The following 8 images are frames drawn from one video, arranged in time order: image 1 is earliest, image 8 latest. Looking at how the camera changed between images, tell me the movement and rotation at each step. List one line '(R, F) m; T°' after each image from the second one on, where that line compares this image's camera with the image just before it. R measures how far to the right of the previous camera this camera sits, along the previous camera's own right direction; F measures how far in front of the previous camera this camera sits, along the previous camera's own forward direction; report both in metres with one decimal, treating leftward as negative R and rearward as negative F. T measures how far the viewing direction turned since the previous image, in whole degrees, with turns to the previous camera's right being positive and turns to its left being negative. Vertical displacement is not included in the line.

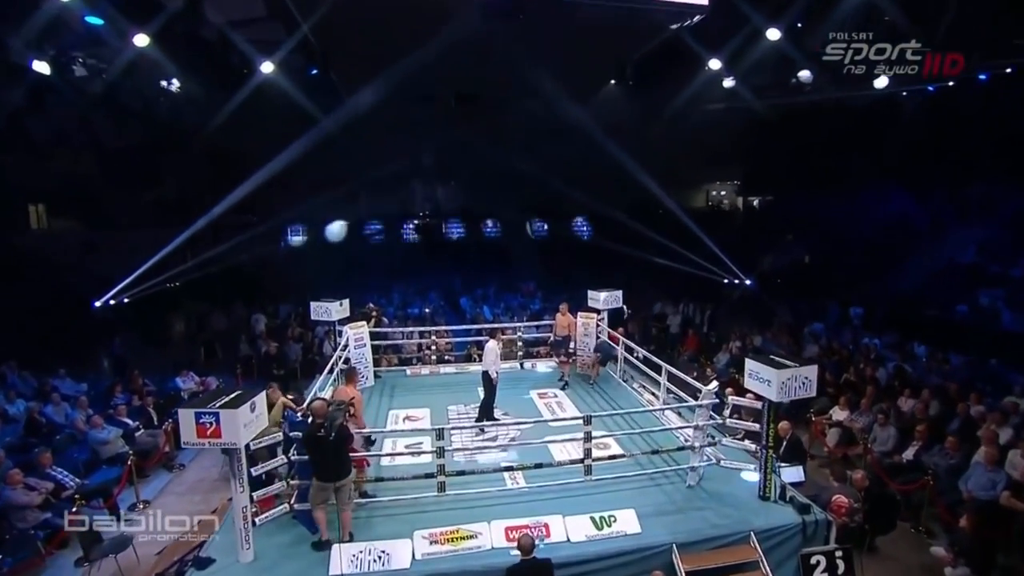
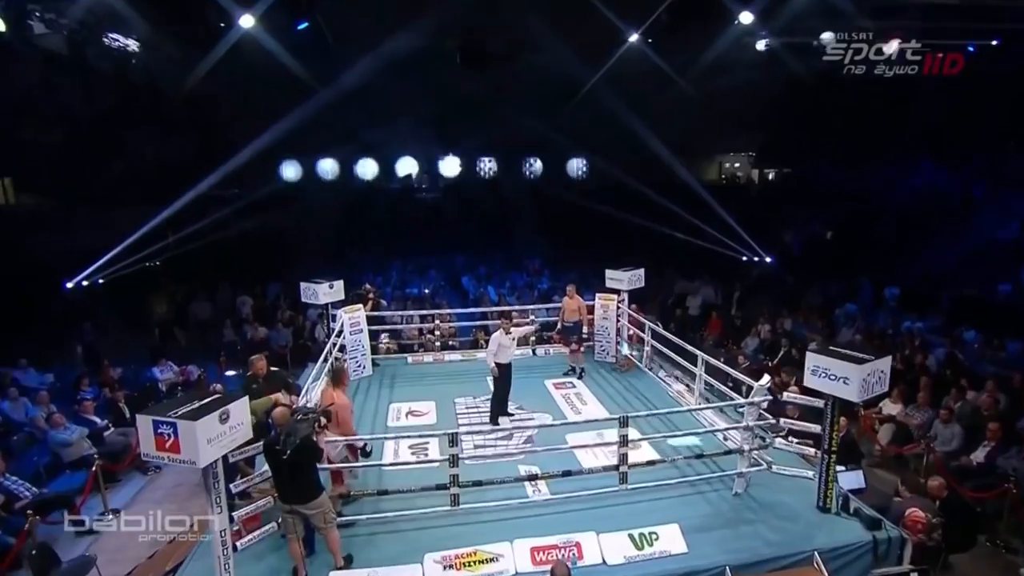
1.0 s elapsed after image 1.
(-0.3, +1.2) m; +1°
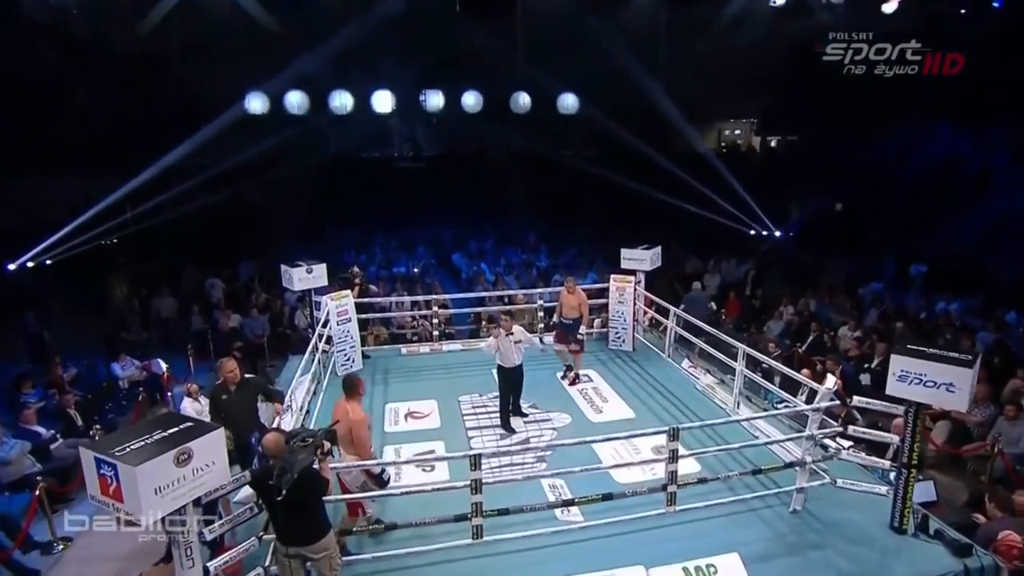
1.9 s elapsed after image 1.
(-0.5, +1.2) m; +2°
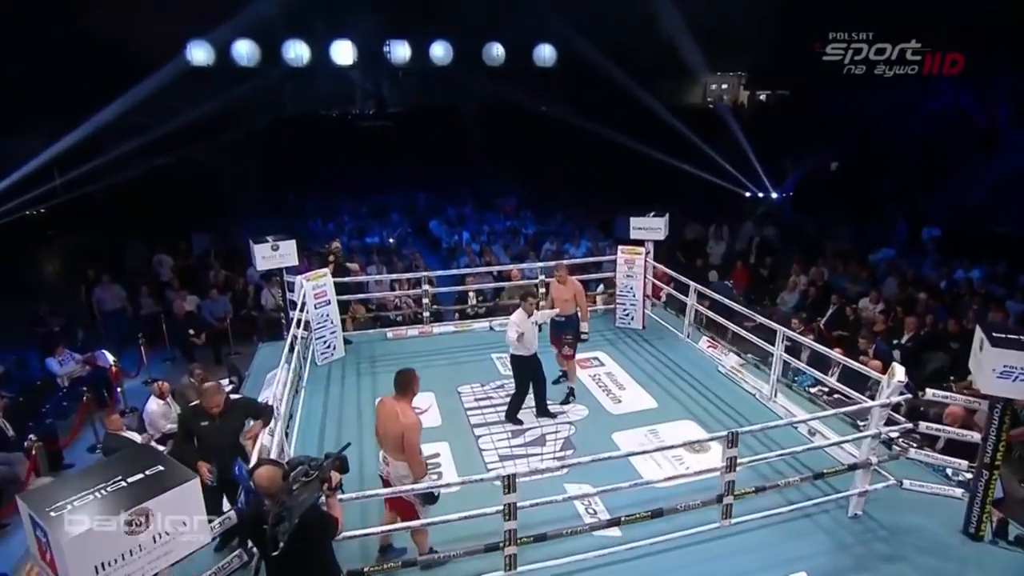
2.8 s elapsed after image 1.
(-0.6, +1.1) m; +4°
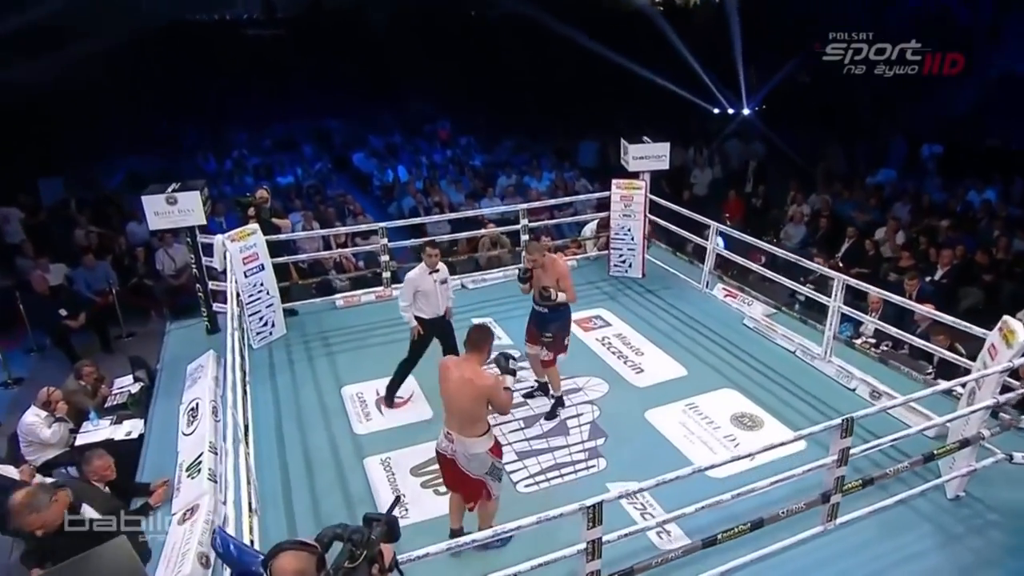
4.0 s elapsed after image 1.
(-1.0, +1.7) m; +9°
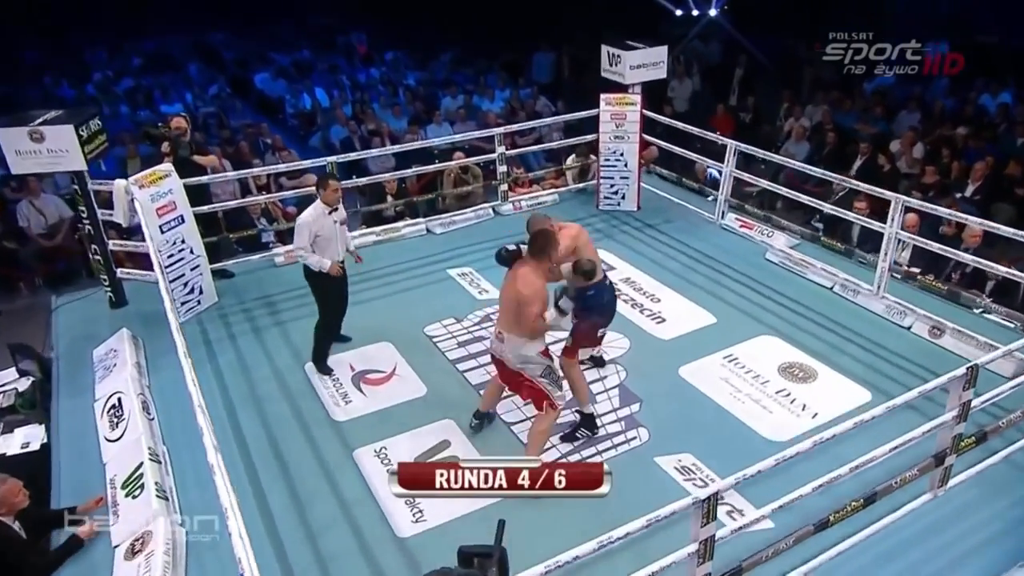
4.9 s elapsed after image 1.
(-0.9, +1.2) m; +9°
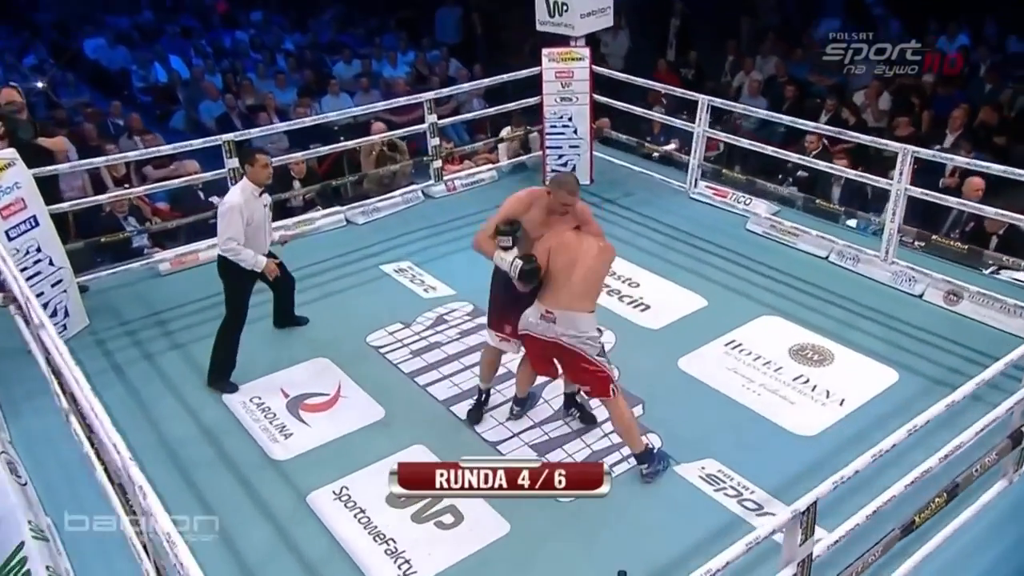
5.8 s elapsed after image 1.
(-0.7, +1.0) m; +11°
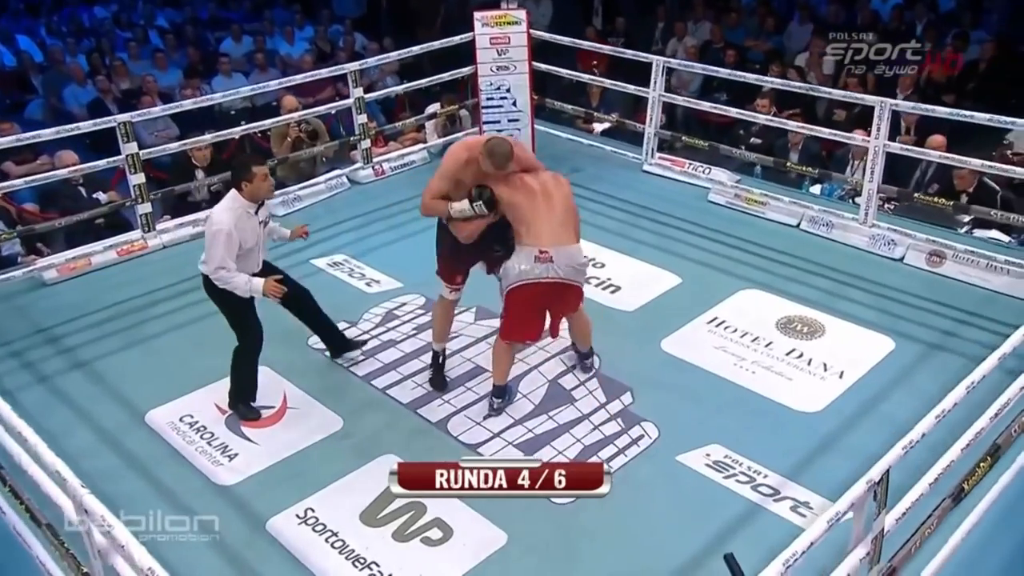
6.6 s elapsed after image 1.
(-0.5, +0.6) m; +9°
